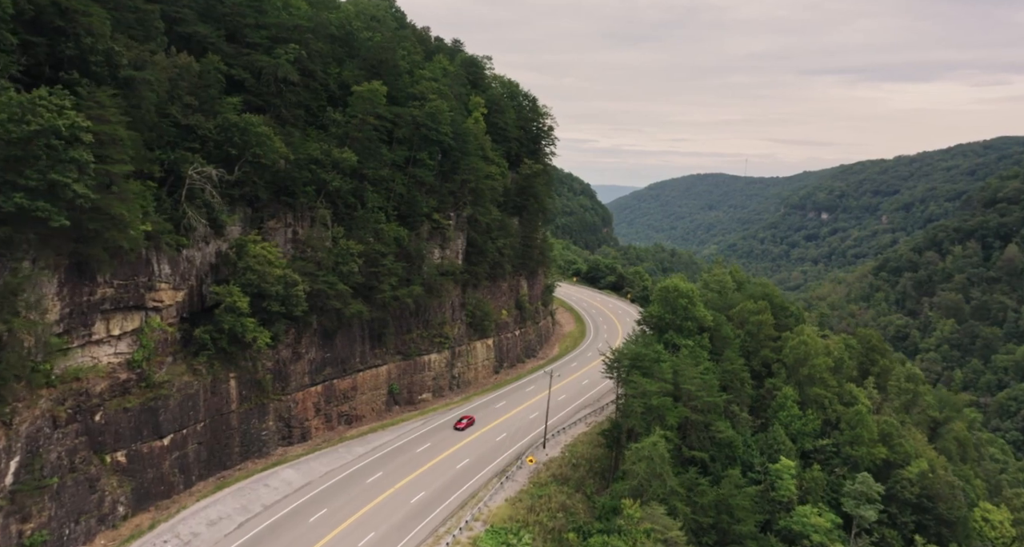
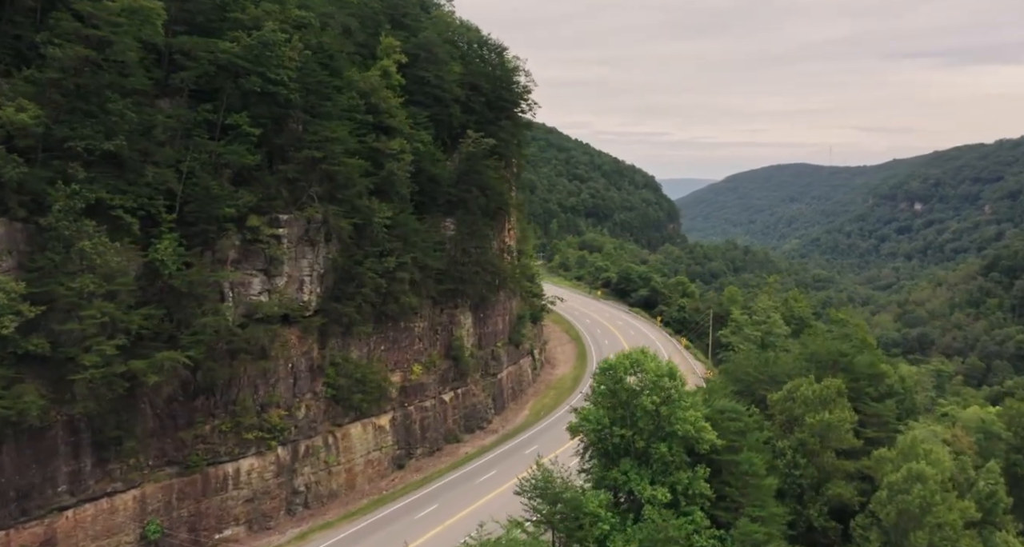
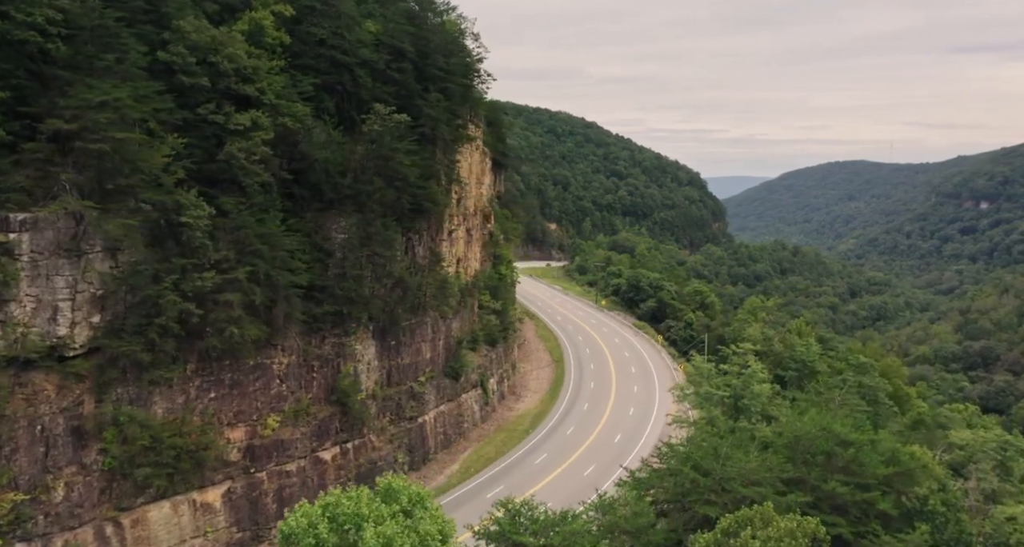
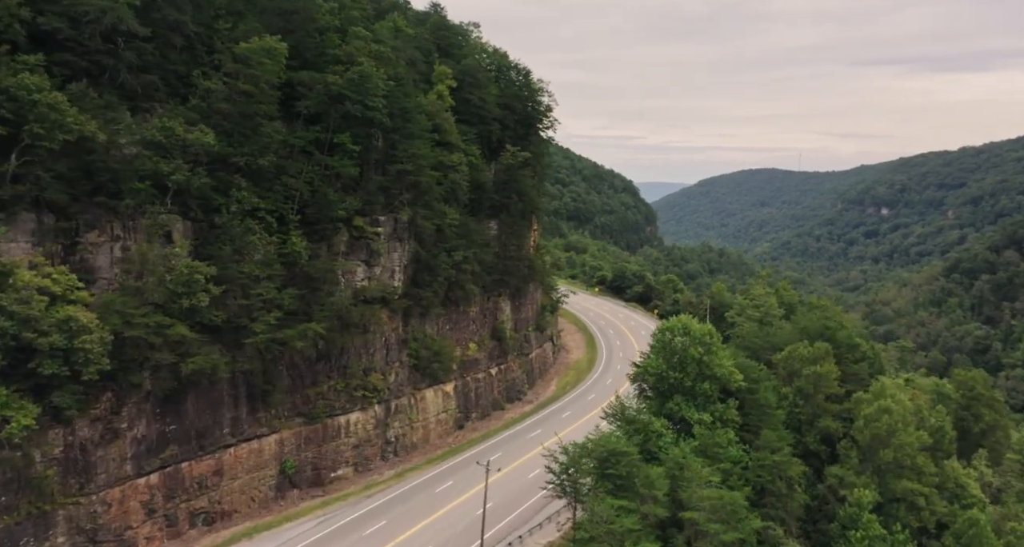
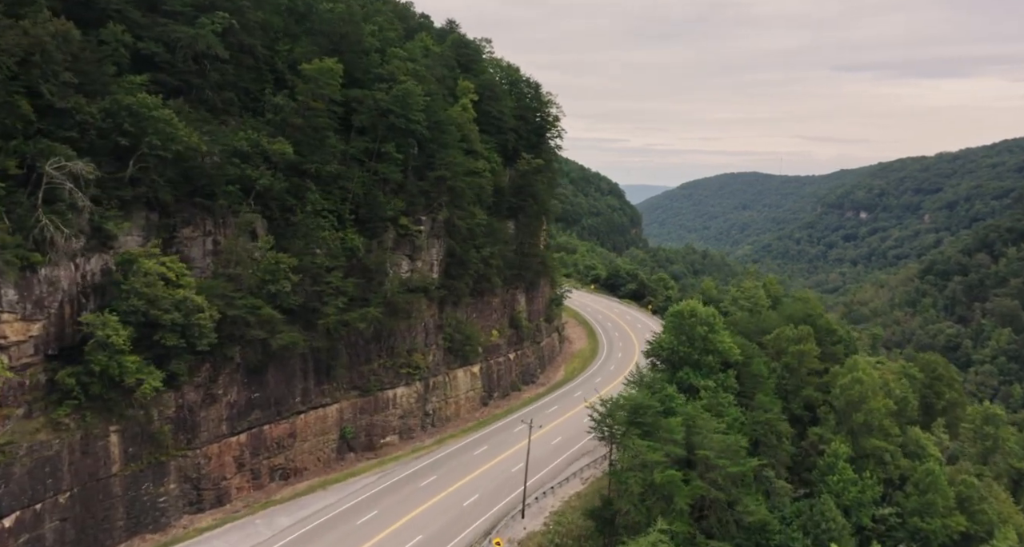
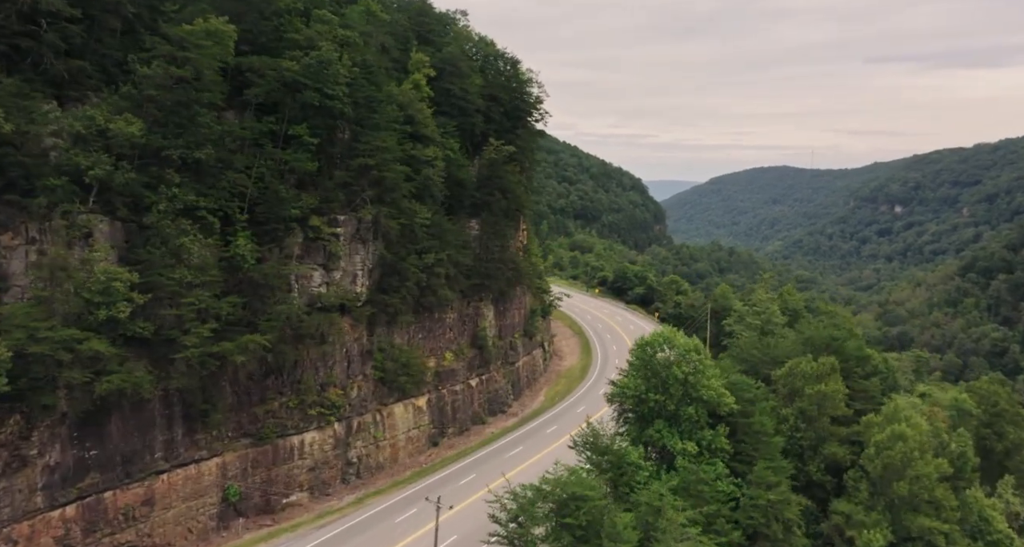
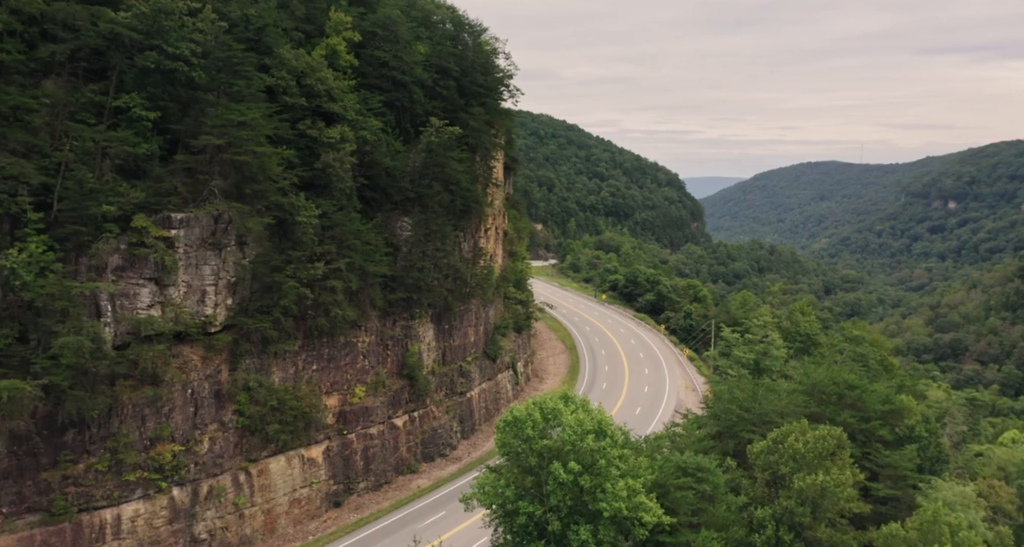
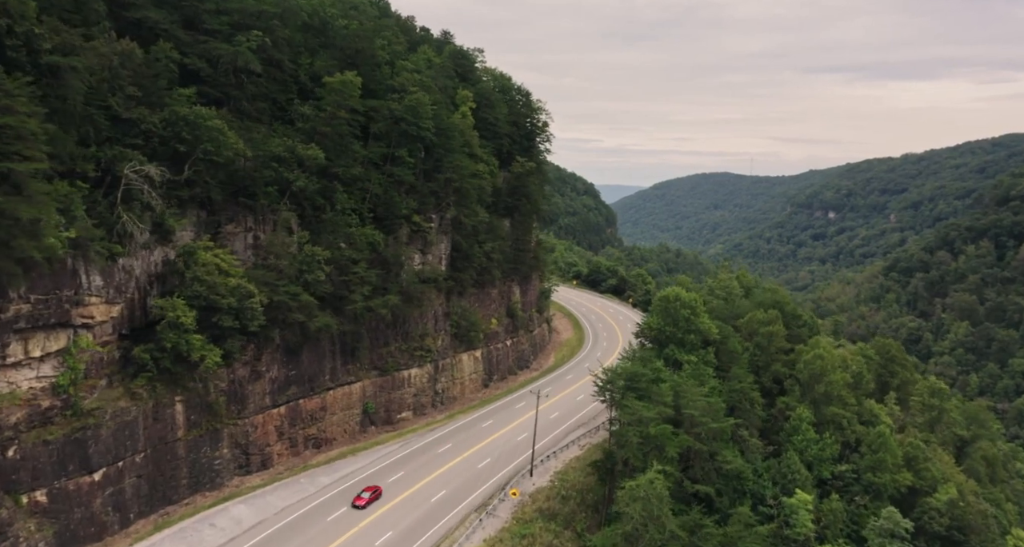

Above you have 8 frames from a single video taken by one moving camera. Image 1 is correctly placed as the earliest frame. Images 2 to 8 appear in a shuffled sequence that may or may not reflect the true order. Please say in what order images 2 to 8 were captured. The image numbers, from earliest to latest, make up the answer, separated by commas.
8, 5, 4, 6, 2, 7, 3
